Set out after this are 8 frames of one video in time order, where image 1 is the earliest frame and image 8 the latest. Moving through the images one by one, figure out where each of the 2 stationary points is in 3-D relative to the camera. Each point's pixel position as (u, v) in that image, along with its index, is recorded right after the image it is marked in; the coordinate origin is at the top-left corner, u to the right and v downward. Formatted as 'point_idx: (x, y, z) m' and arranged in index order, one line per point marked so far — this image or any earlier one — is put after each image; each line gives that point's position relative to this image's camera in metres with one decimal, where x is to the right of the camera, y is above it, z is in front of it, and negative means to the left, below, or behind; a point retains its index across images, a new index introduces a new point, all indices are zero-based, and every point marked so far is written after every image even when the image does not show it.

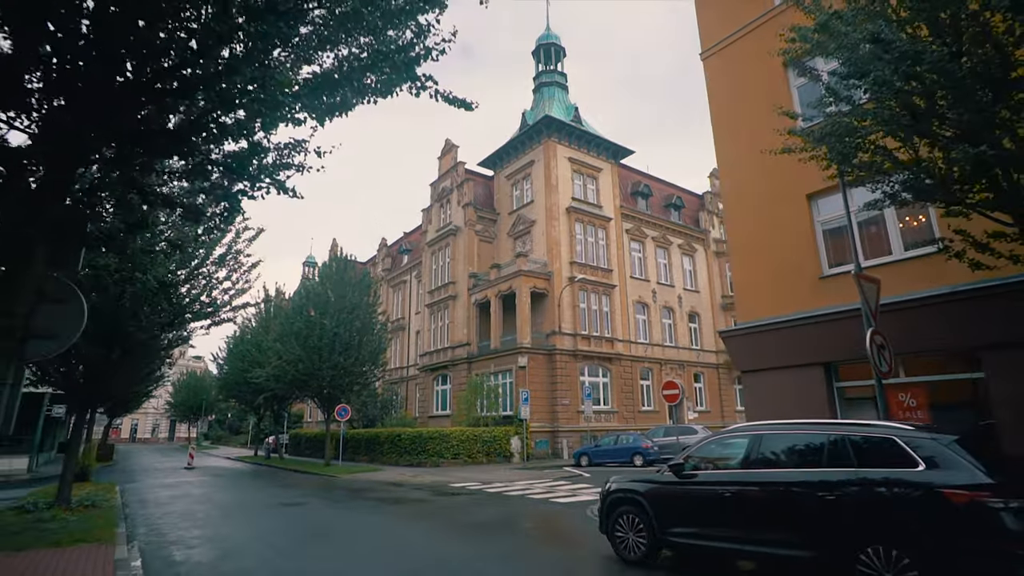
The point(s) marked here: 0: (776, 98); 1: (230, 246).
0: (+5.7, +4.1, +11.6) m
1: (-7.1, +1.1, +13.5) m
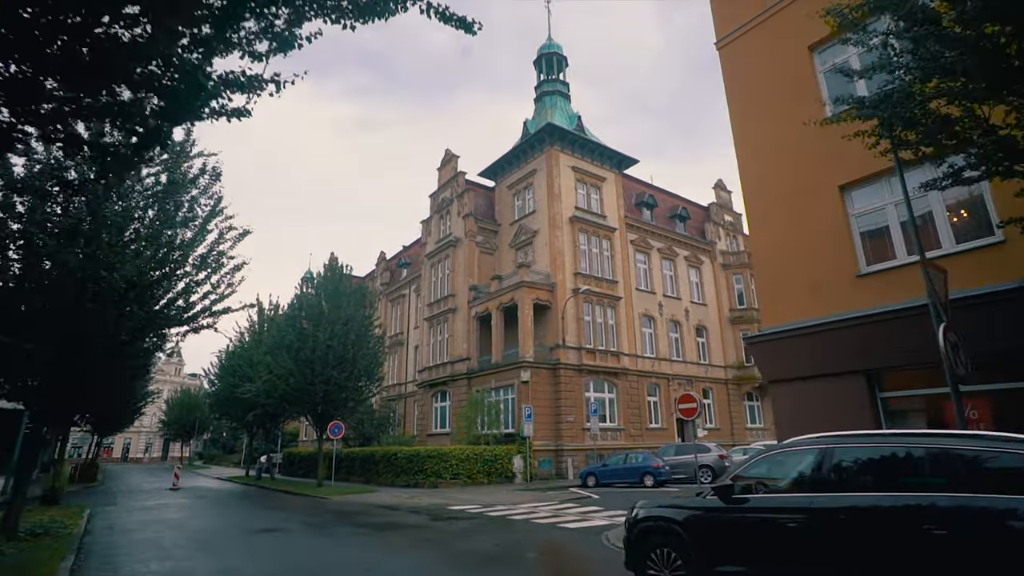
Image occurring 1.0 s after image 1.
0: (+5.8, +4.0, +10.7) m
1: (-7.0, +1.0, +12.5) m
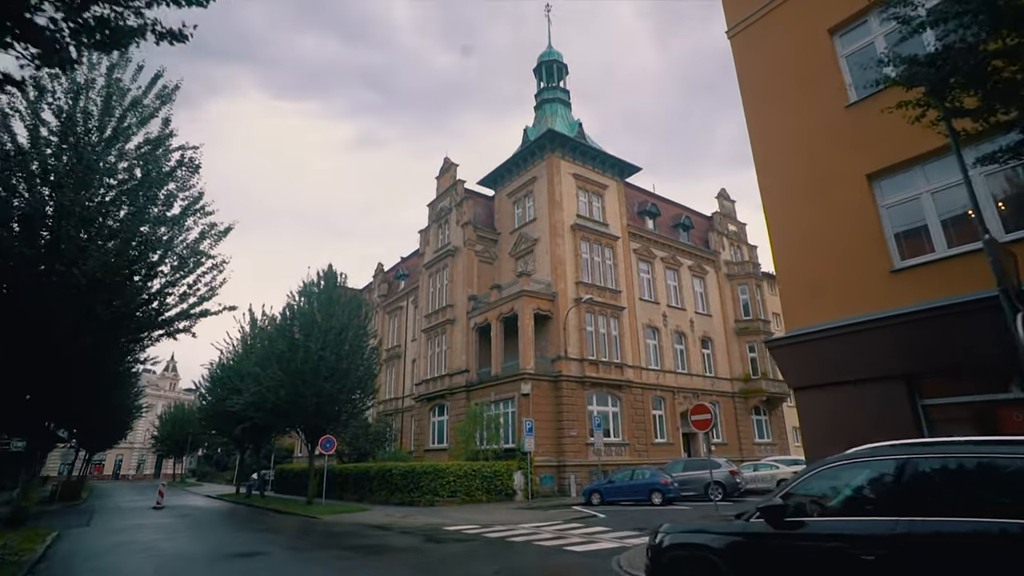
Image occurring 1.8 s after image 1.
0: (+5.8, +4.0, +10.0) m
1: (-7.0, +0.9, +11.6) m
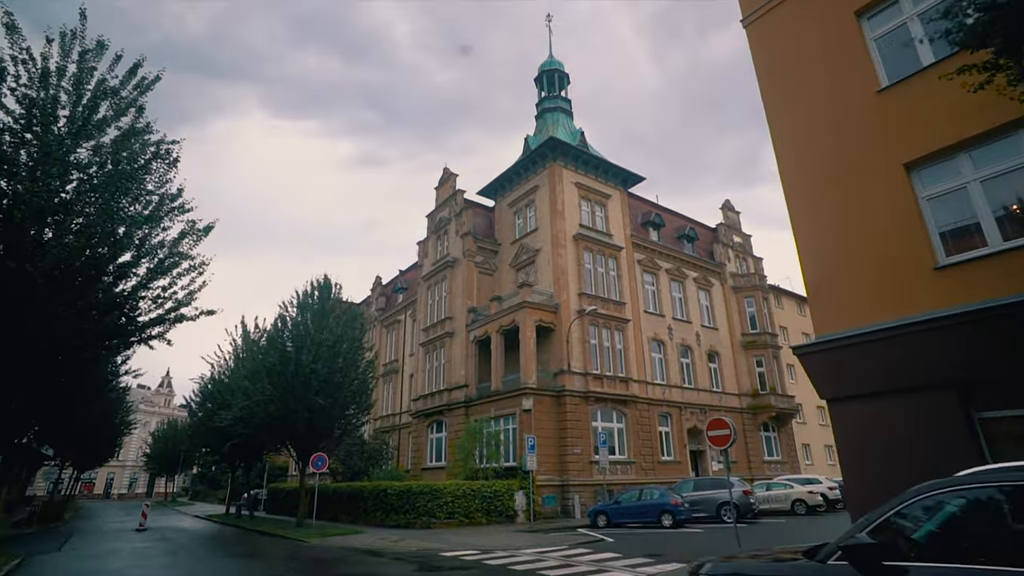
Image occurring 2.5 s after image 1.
0: (+5.8, +4.0, +9.2) m
1: (-7.0, +0.8, +10.8) m
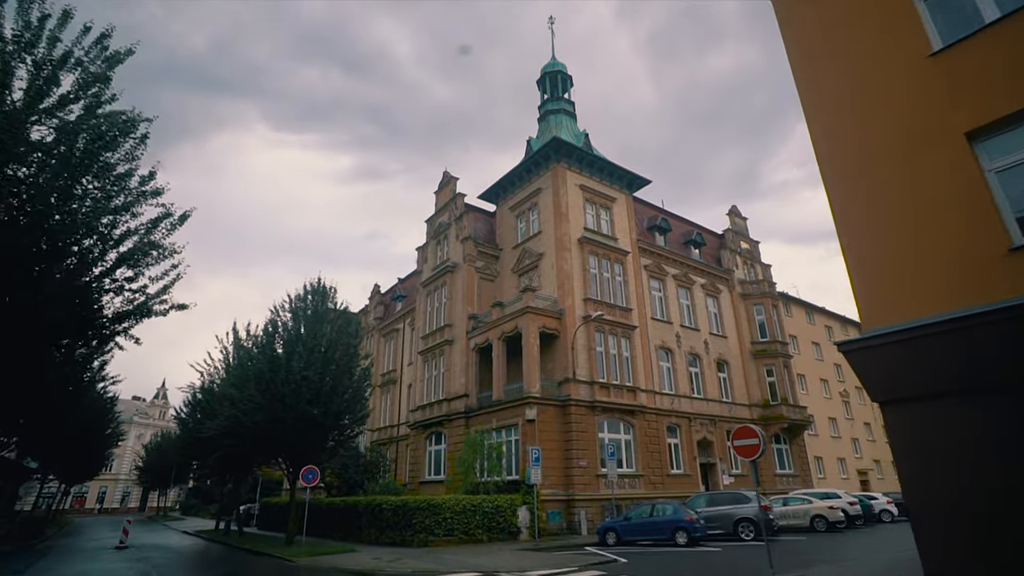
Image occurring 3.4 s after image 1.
0: (+6.0, +4.2, +8.3) m
1: (-6.8, +1.0, +9.8) m
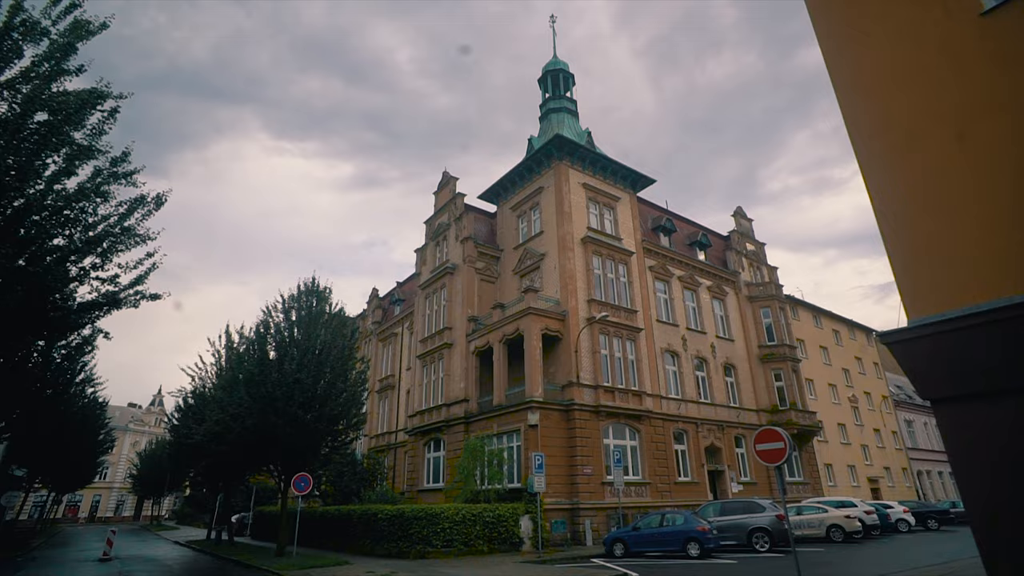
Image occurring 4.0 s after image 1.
0: (+6.0, +4.4, +7.6) m
1: (-6.8, +1.1, +9.0) m
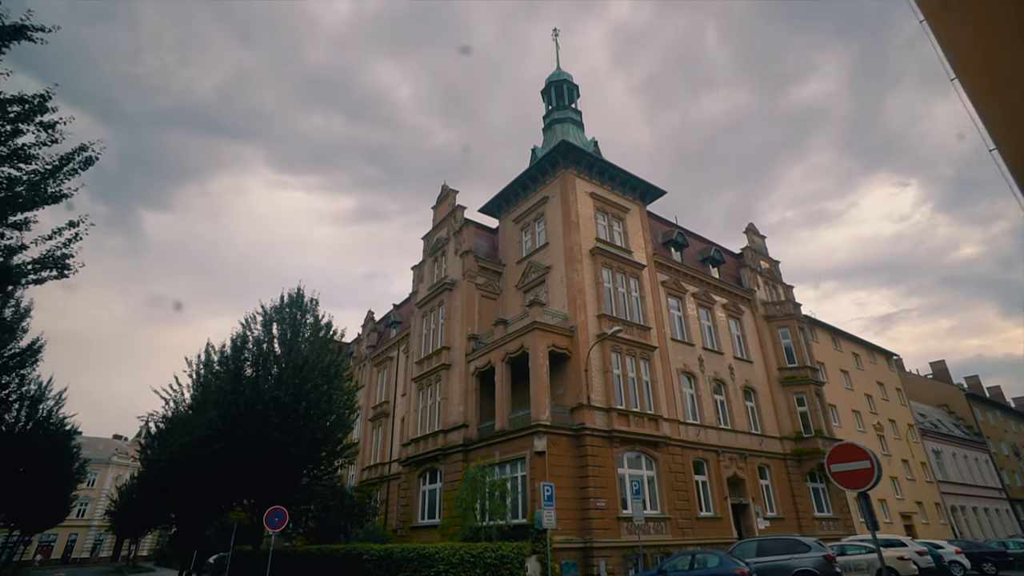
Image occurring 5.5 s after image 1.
0: (+6.2, +4.8, +6.0) m
1: (-6.6, +1.5, +7.2) m
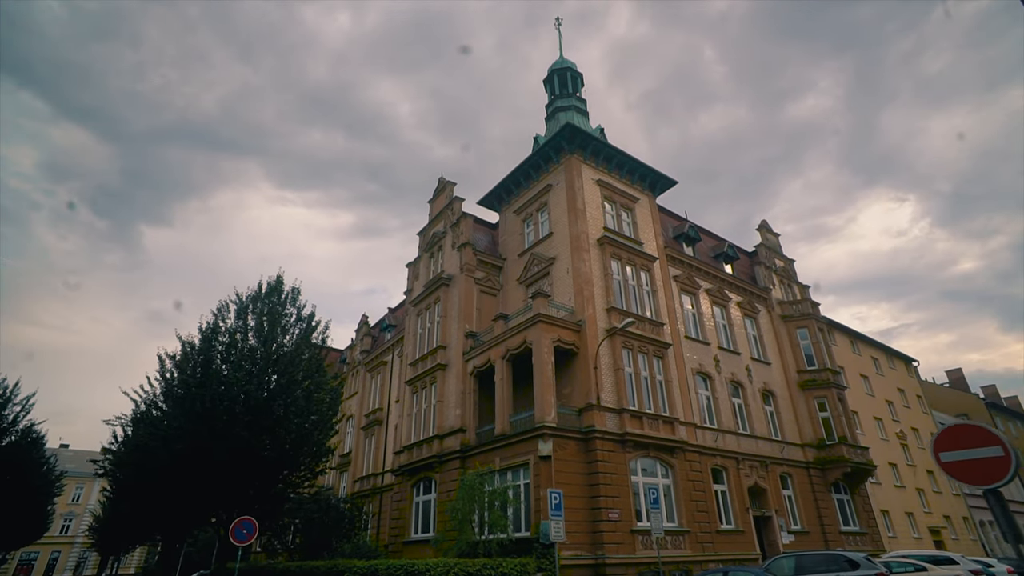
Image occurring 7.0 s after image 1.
0: (+6.3, +5.6, +4.3) m
1: (-6.5, +2.3, +5.4) m
